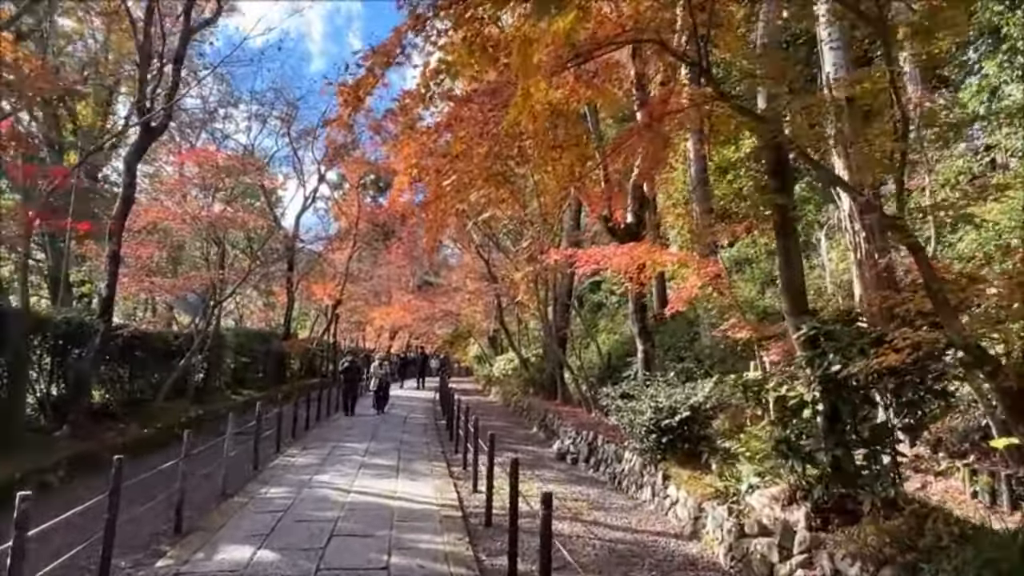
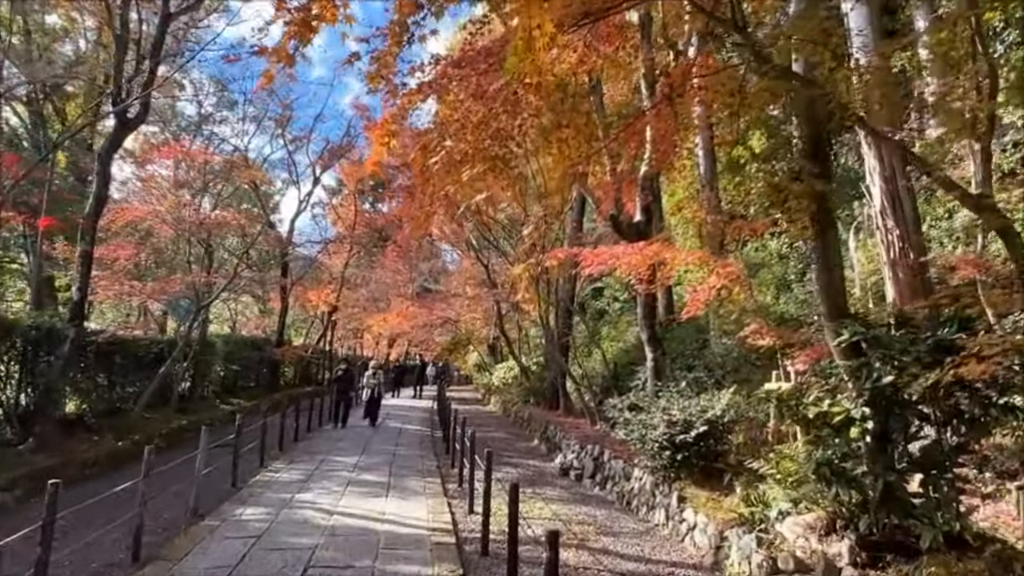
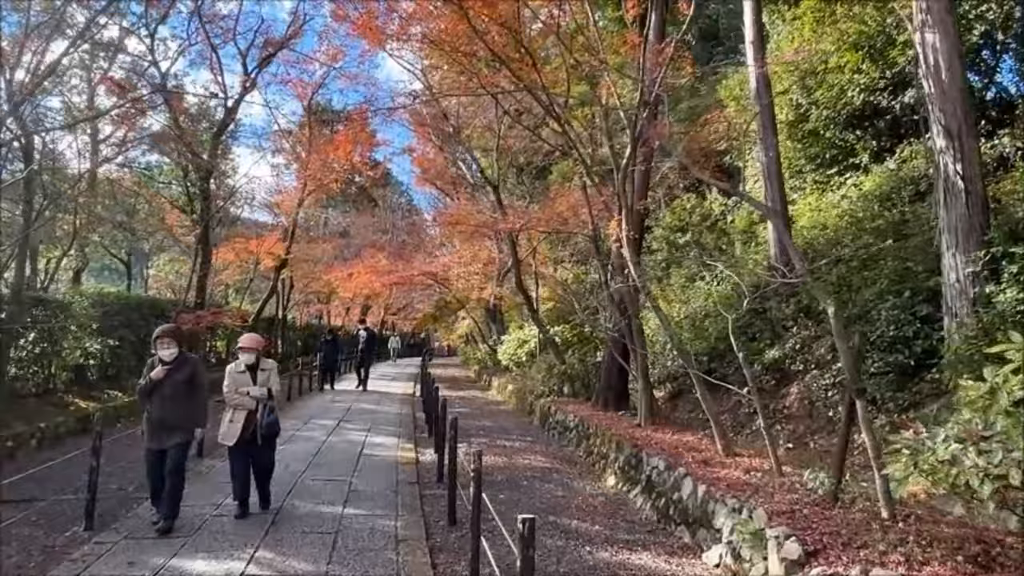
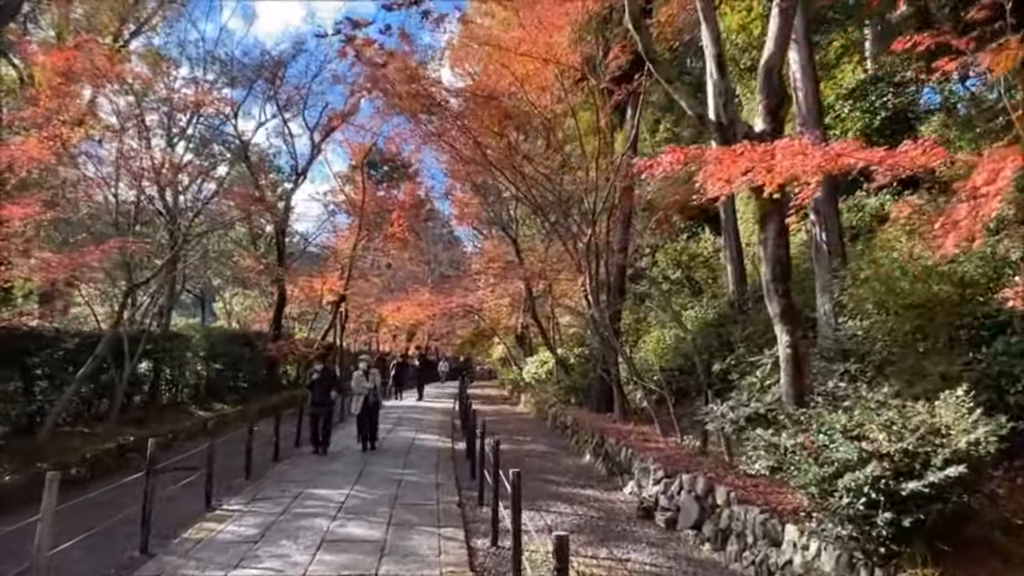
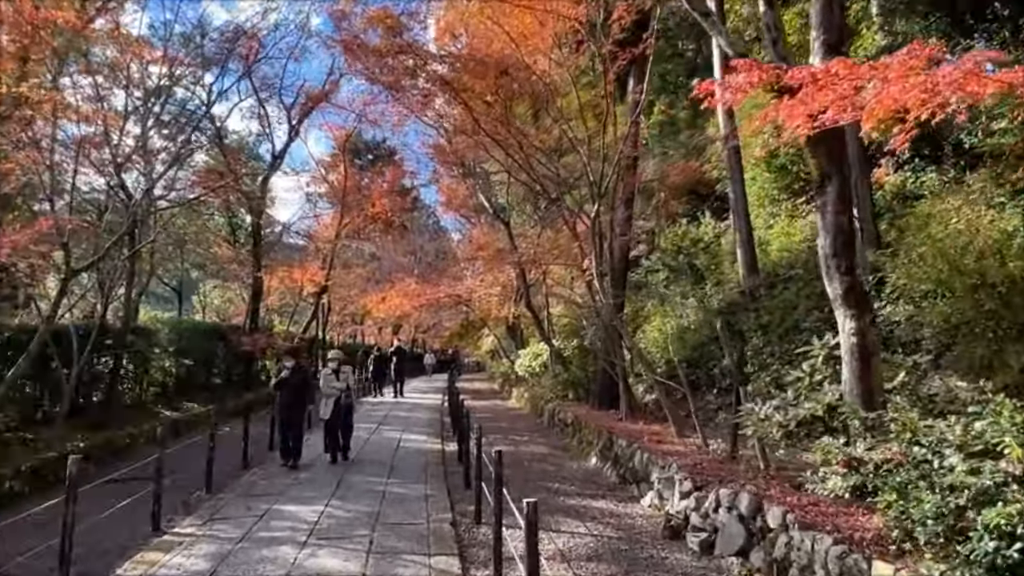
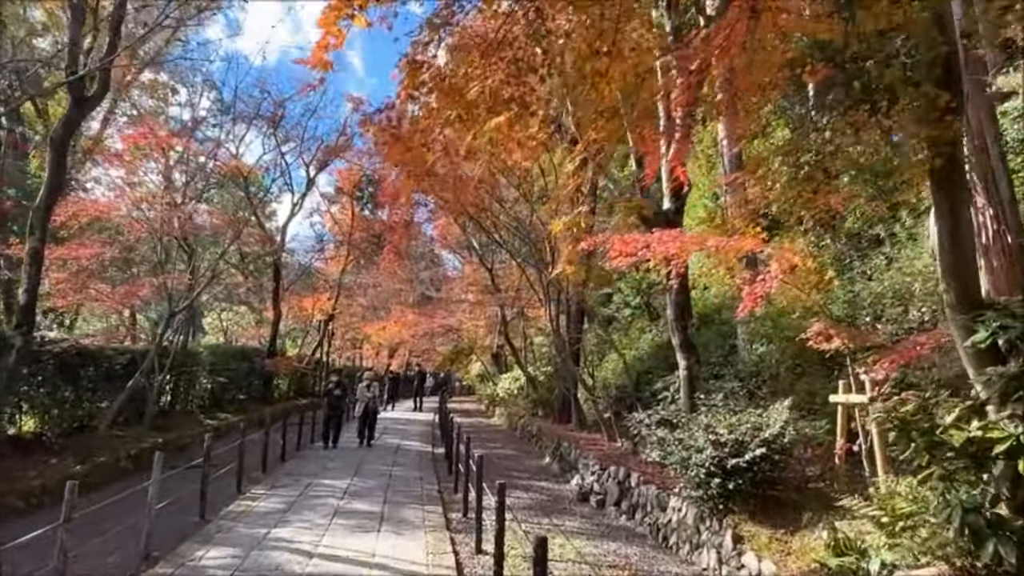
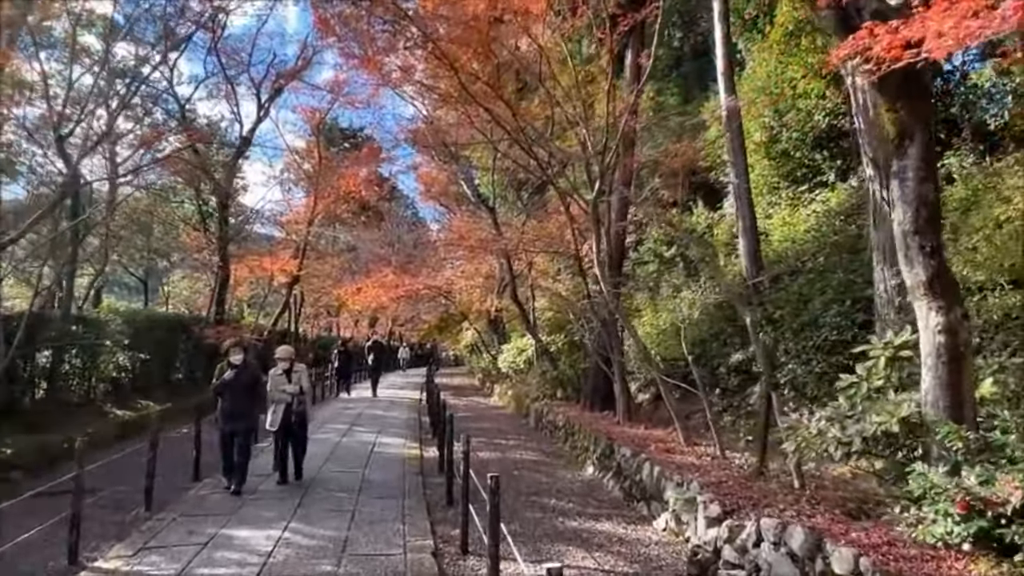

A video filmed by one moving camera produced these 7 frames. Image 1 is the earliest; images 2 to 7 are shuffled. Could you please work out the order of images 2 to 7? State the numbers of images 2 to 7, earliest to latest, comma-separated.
2, 6, 4, 5, 7, 3
